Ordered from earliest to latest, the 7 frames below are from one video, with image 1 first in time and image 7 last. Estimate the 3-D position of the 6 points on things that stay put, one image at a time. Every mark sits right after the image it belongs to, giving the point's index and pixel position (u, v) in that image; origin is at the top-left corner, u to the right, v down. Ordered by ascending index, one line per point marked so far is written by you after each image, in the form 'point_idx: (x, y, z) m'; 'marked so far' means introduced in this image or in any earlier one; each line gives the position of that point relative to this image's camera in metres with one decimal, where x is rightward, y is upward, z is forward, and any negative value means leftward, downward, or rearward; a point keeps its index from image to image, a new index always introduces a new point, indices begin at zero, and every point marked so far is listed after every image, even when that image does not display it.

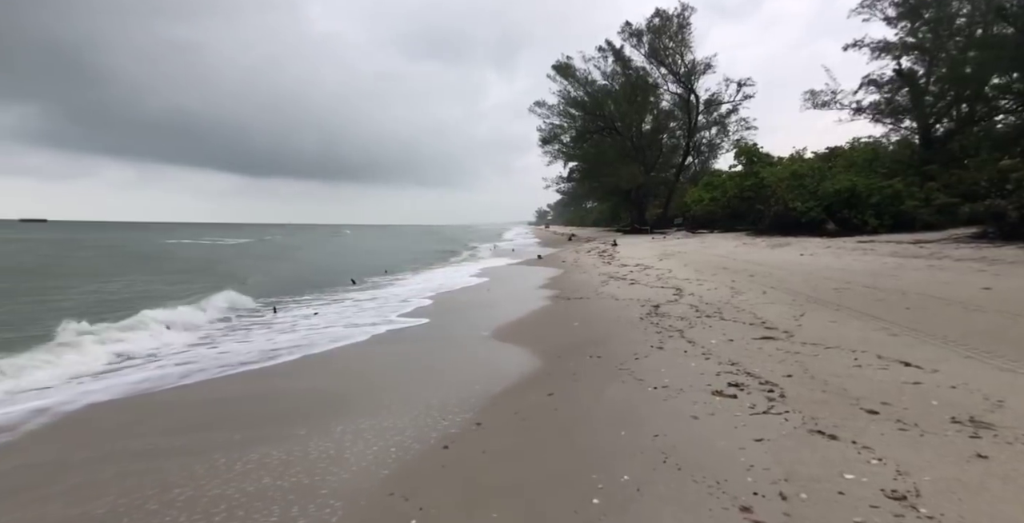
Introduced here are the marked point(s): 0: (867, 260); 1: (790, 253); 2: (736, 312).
0: (+7.5, 0.0, +10.3) m
1: (+7.6, +0.2, +13.3) m
2: (+3.0, -0.7, +6.5) m
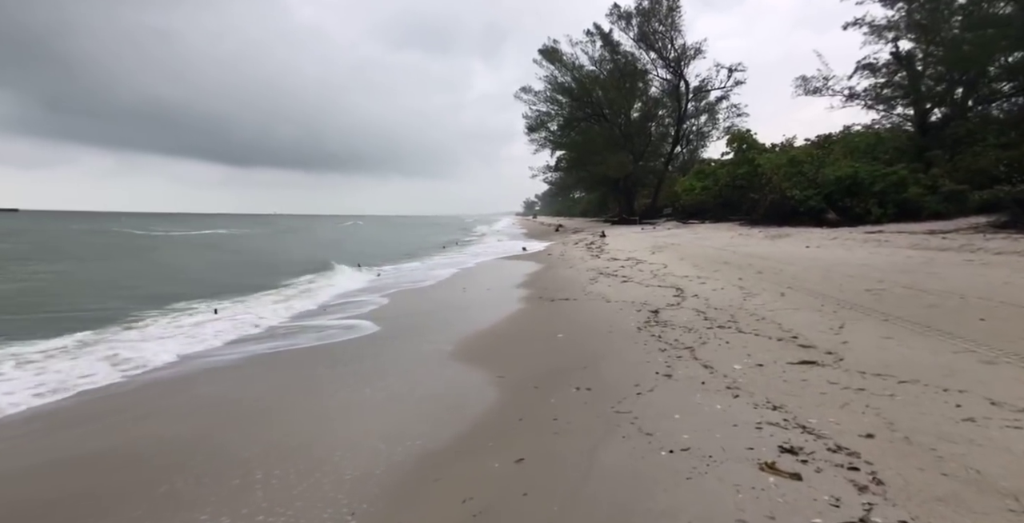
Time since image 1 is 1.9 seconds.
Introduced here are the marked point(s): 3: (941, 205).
0: (+7.1, +0.2, +9.2) m
1: (+7.1, +0.4, +12.2) m
2: (+2.6, -0.7, +5.3) m
3: (+13.4, +1.7, +15.1) m
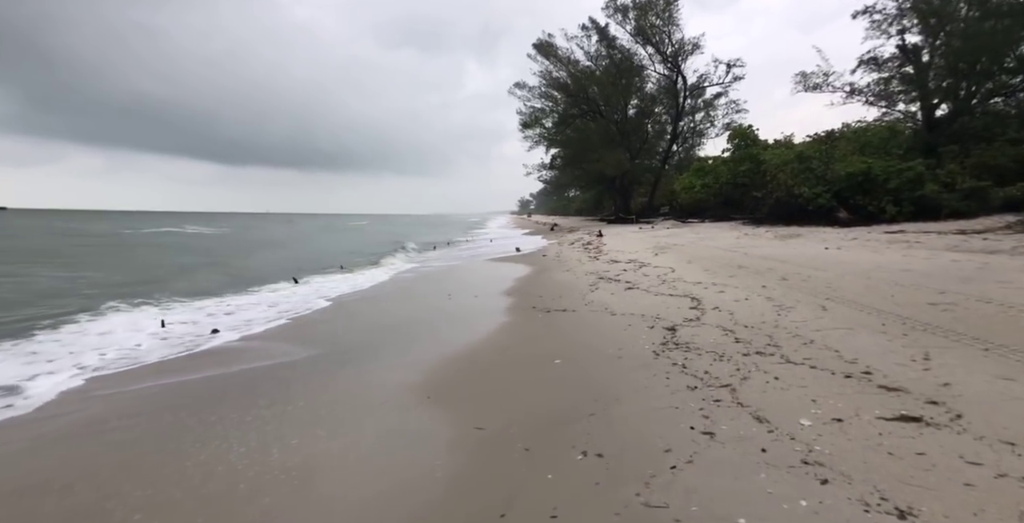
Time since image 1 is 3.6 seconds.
0: (+6.9, +0.1, +8.2) m
1: (+6.9, +0.4, +11.2) m
2: (+2.5, -0.7, +4.2) m
3: (+13.2, +1.7, +14.2) m
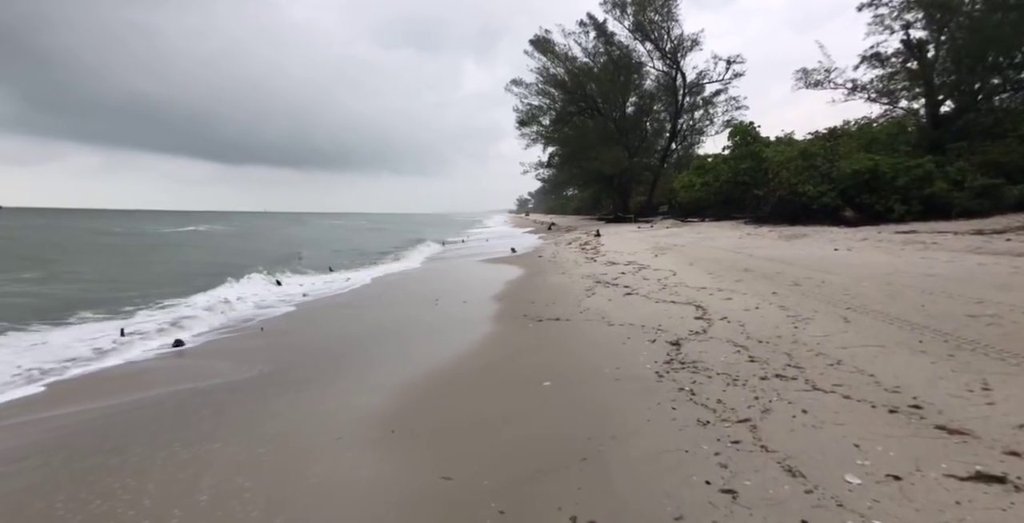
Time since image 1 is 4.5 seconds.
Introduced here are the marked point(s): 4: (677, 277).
0: (+6.8, 0.0, +7.6) m
1: (+6.7, +0.3, +10.6) m
2: (+2.4, -0.8, +3.7) m
3: (+13.0, +1.7, +13.6) m
4: (+3.0, -0.3, +8.8) m
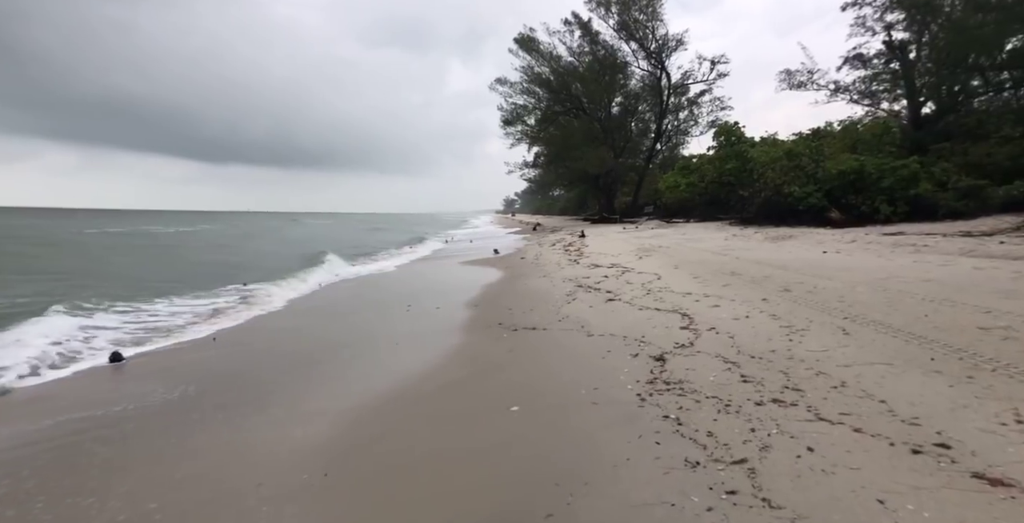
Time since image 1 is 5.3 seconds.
0: (+6.4, 0.0, +7.3) m
1: (+6.3, +0.3, +10.3) m
2: (+2.1, -0.9, +3.2) m
3: (+12.4, +1.6, +13.4) m
4: (+2.6, -0.3, +8.4) m
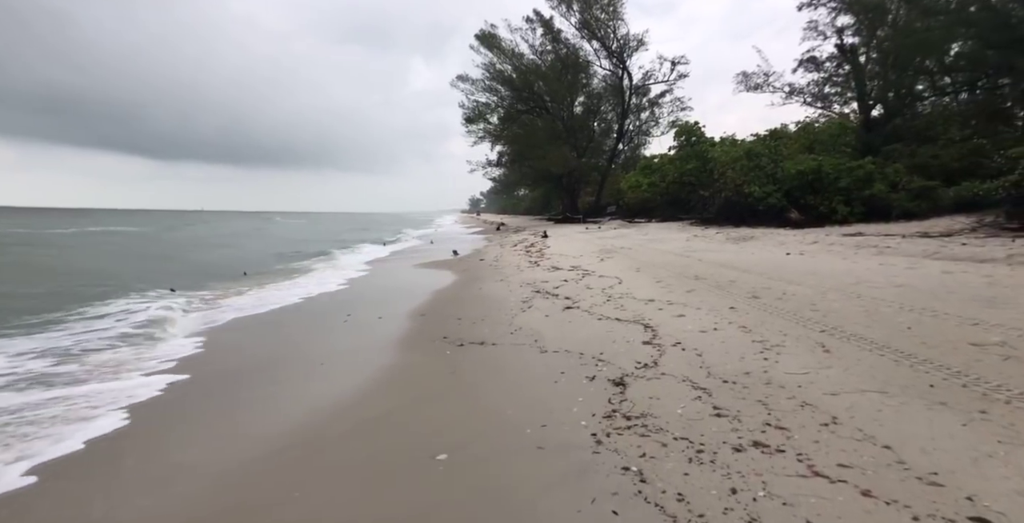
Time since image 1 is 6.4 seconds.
0: (+5.7, 0.0, +7.0) m
1: (+5.3, +0.2, +10.0) m
2: (+1.7, -0.9, +2.6) m
3: (+11.3, +1.6, +13.6) m
4: (+1.8, -0.4, +7.8) m
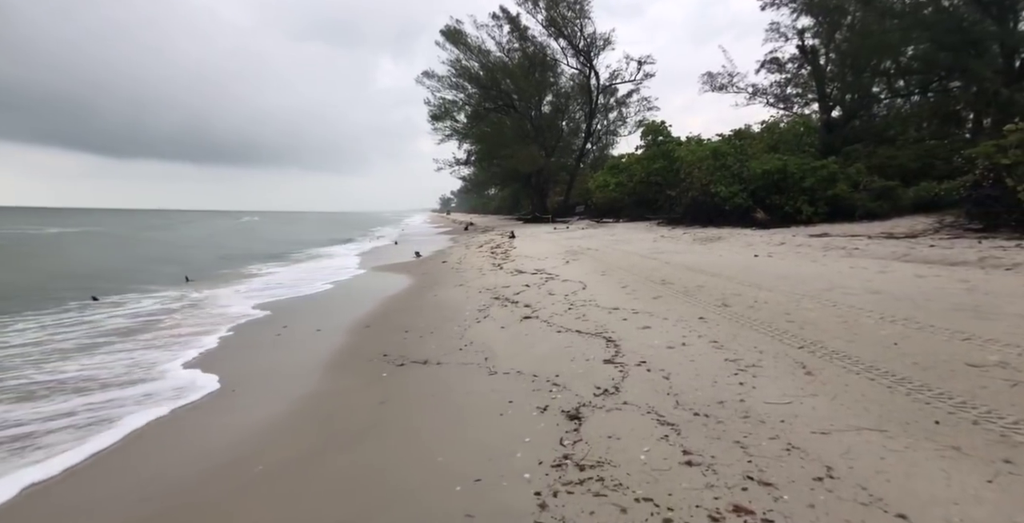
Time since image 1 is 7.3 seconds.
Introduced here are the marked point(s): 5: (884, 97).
0: (+5.0, -0.1, +6.7) m
1: (+4.5, +0.2, +9.6) m
2: (+1.3, -1.0, +2.1) m
3: (+10.2, +1.6, +13.6) m
4: (+1.1, -0.5, +7.3) m
5: (+14.1, +6.2, +18.1) m
